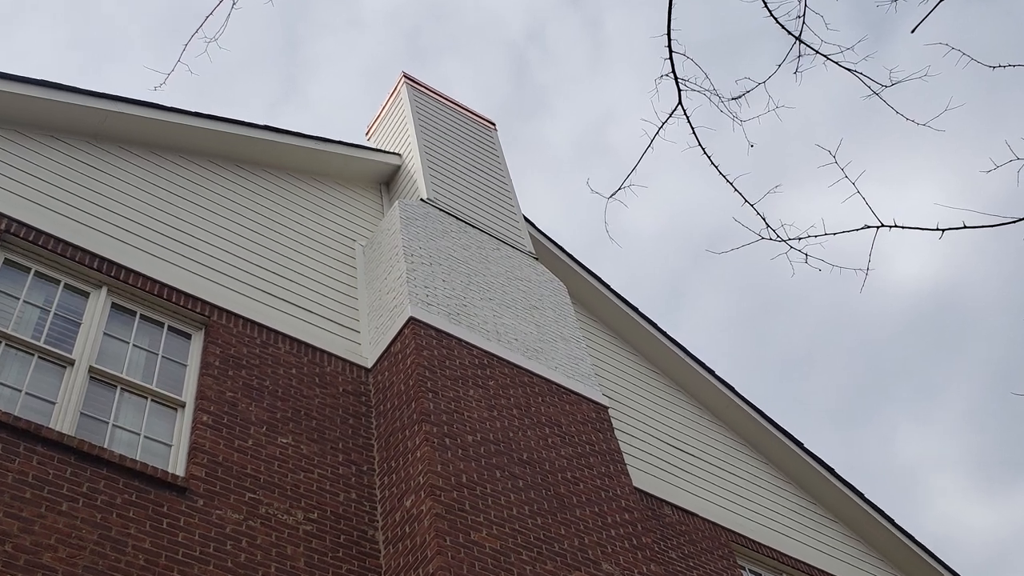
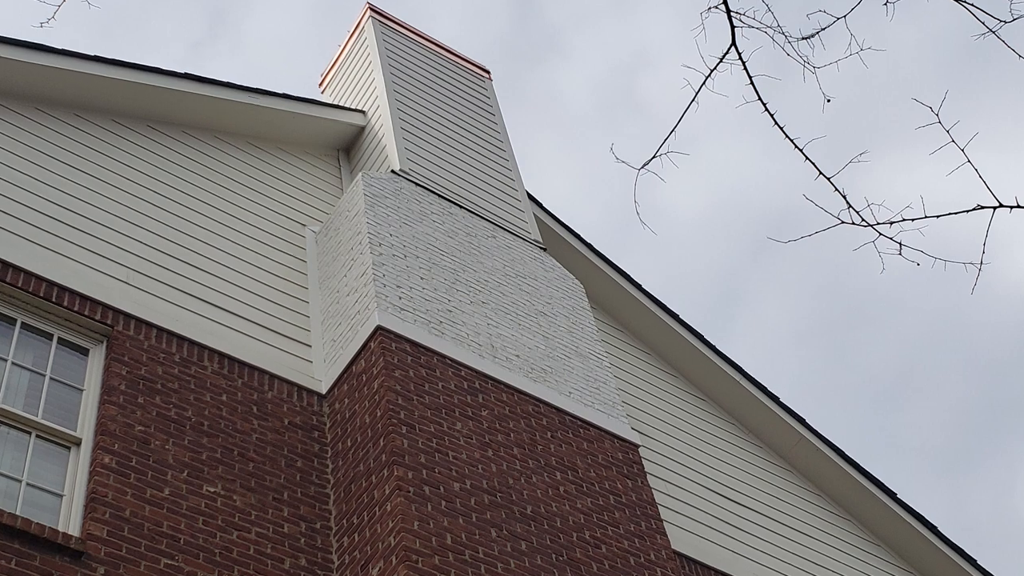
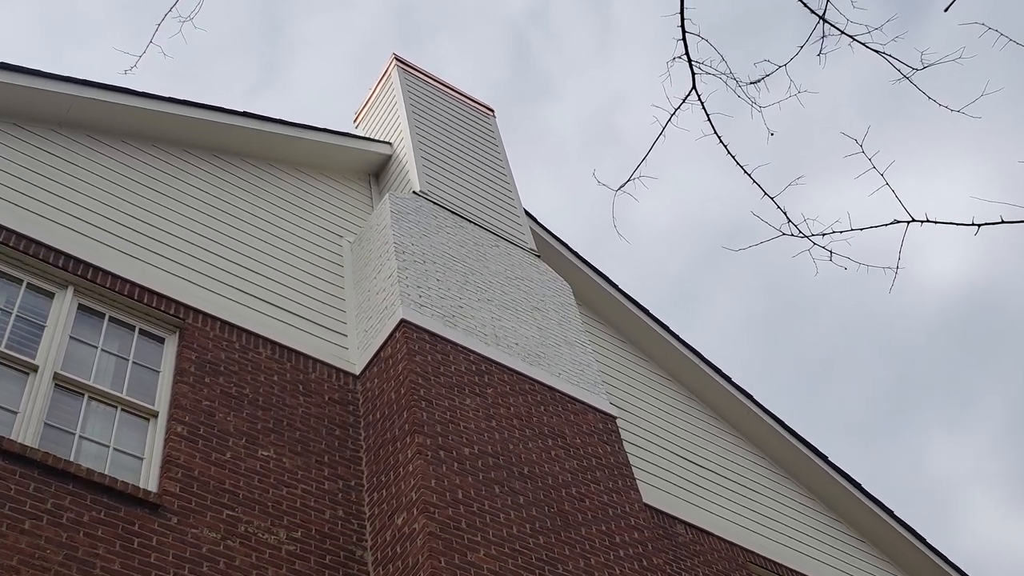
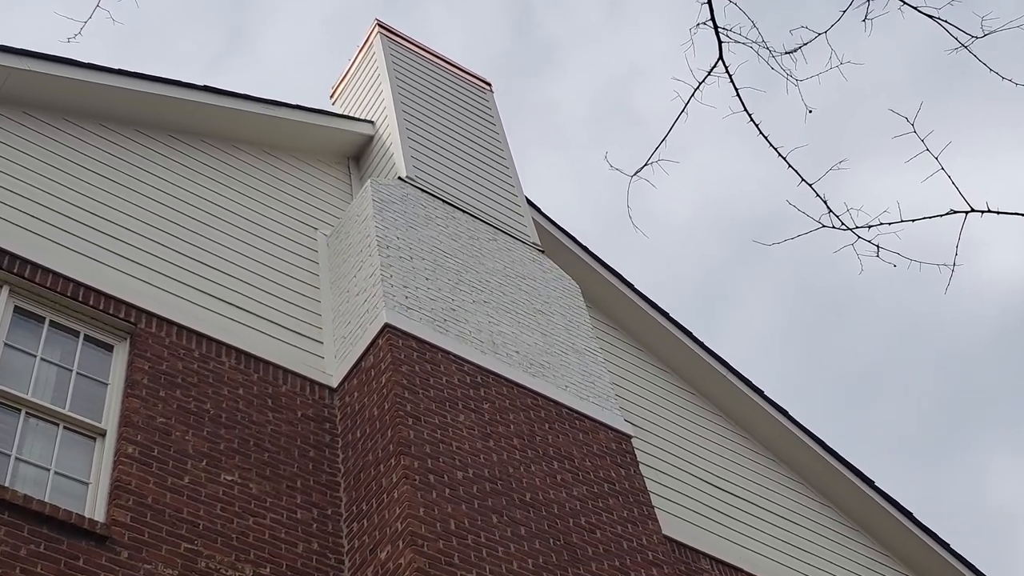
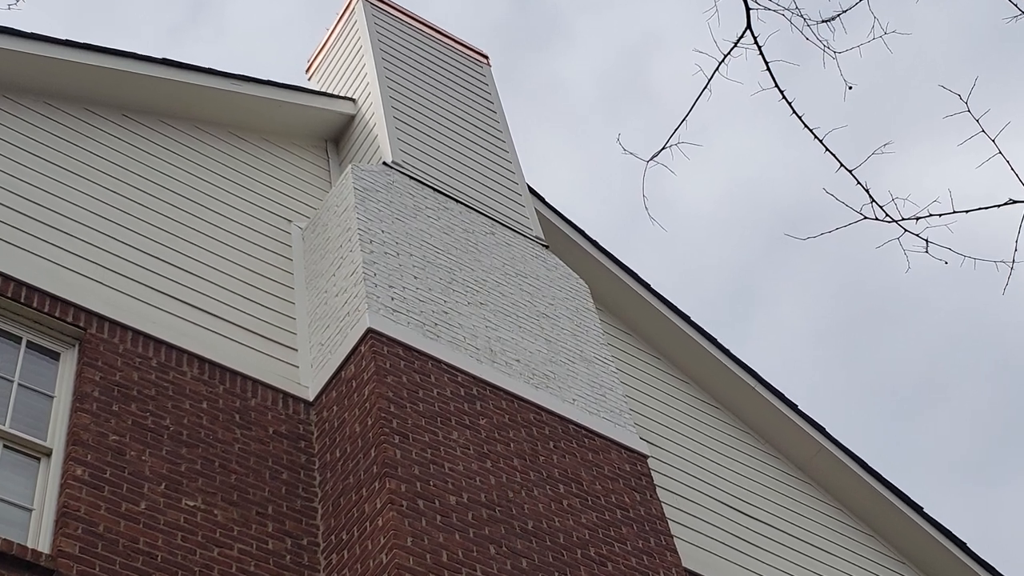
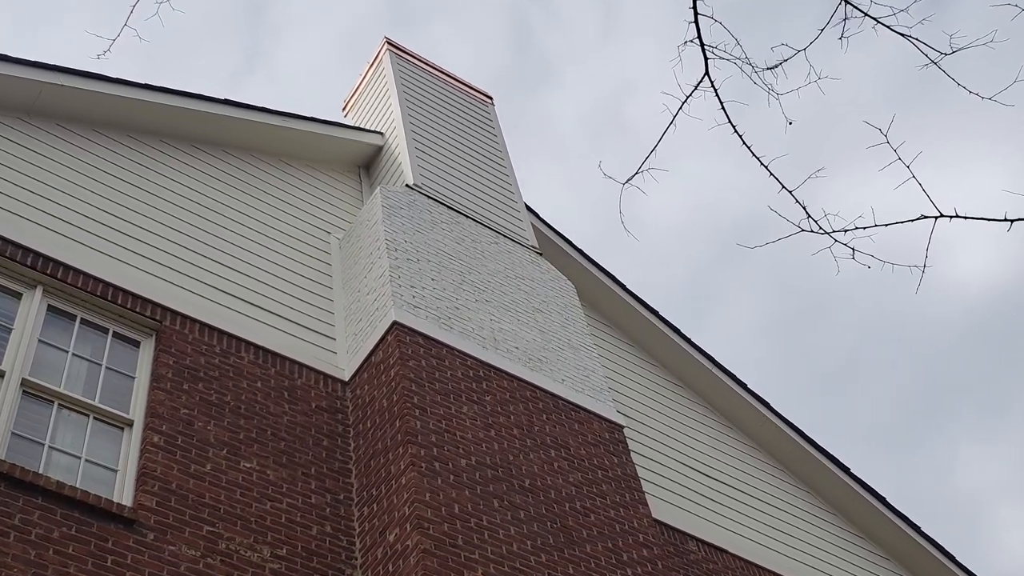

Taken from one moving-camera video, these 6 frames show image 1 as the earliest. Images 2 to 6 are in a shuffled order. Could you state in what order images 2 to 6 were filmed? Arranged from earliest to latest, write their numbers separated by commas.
3, 6, 4, 2, 5
